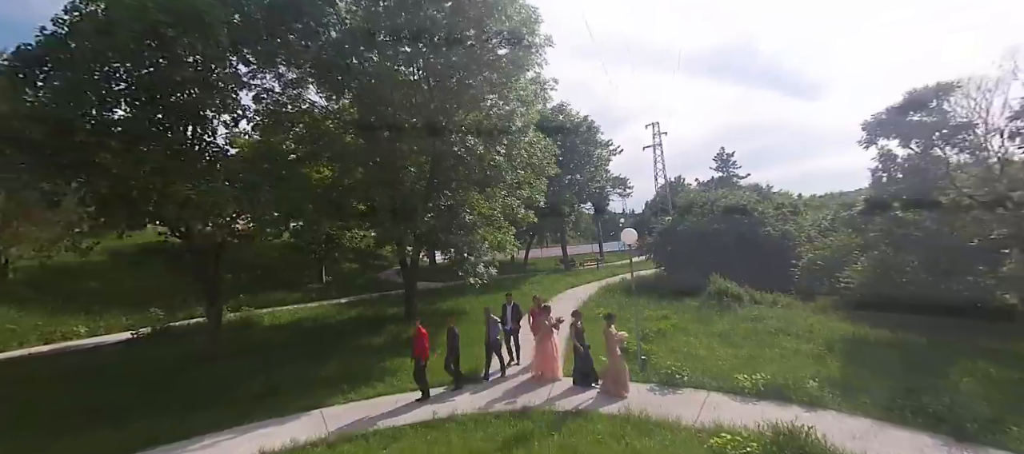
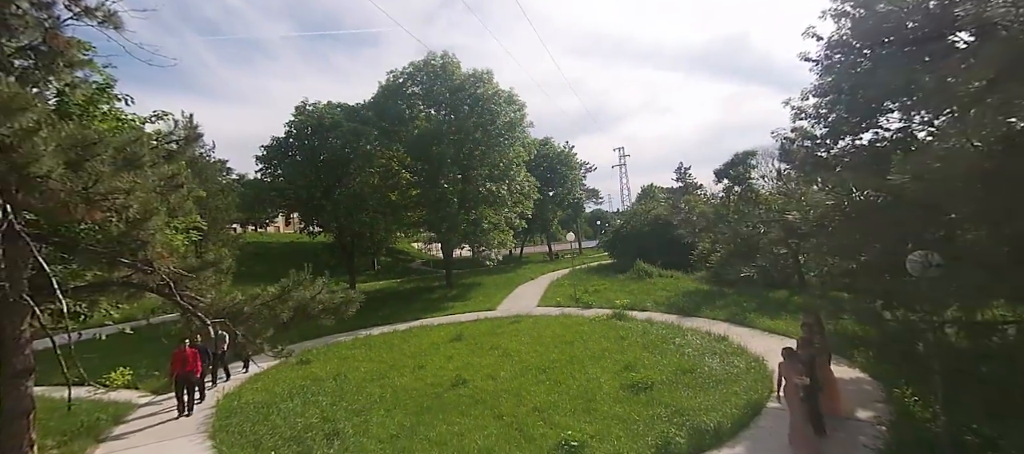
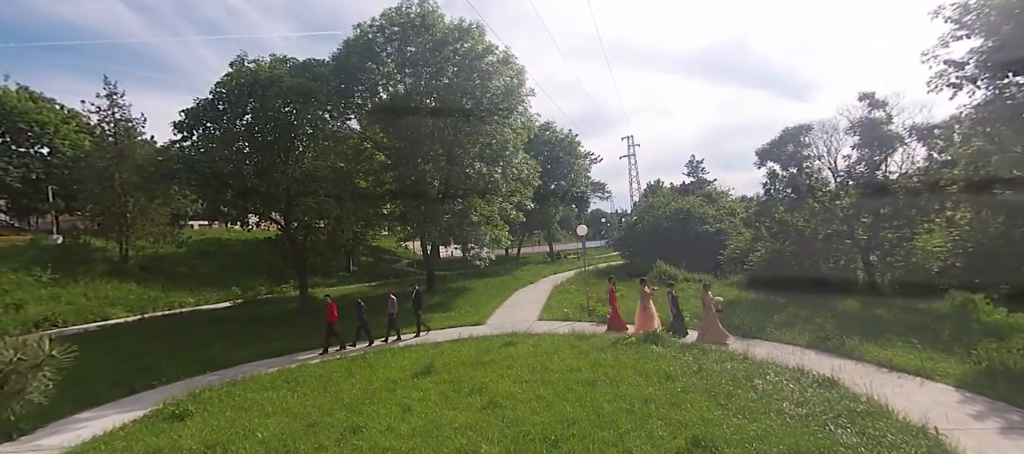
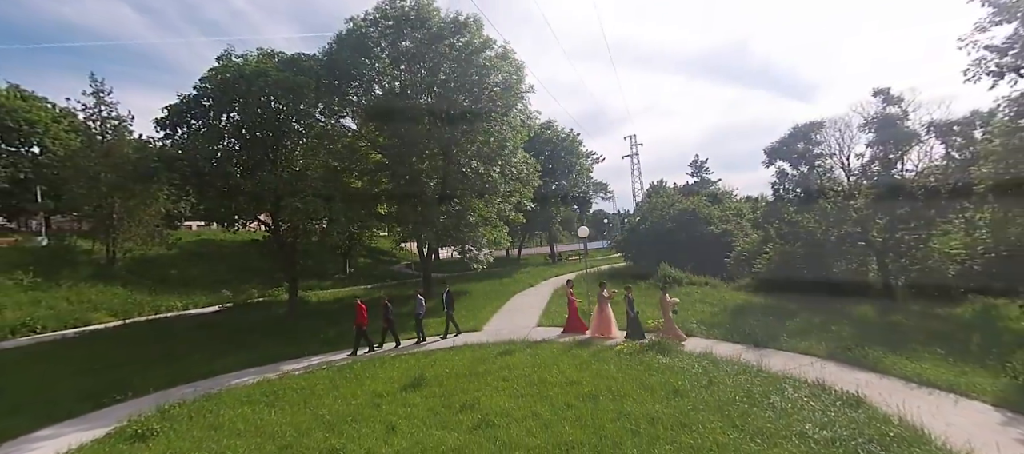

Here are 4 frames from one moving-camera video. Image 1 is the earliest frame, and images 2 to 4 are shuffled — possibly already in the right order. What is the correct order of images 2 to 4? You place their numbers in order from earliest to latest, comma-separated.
4, 3, 2
